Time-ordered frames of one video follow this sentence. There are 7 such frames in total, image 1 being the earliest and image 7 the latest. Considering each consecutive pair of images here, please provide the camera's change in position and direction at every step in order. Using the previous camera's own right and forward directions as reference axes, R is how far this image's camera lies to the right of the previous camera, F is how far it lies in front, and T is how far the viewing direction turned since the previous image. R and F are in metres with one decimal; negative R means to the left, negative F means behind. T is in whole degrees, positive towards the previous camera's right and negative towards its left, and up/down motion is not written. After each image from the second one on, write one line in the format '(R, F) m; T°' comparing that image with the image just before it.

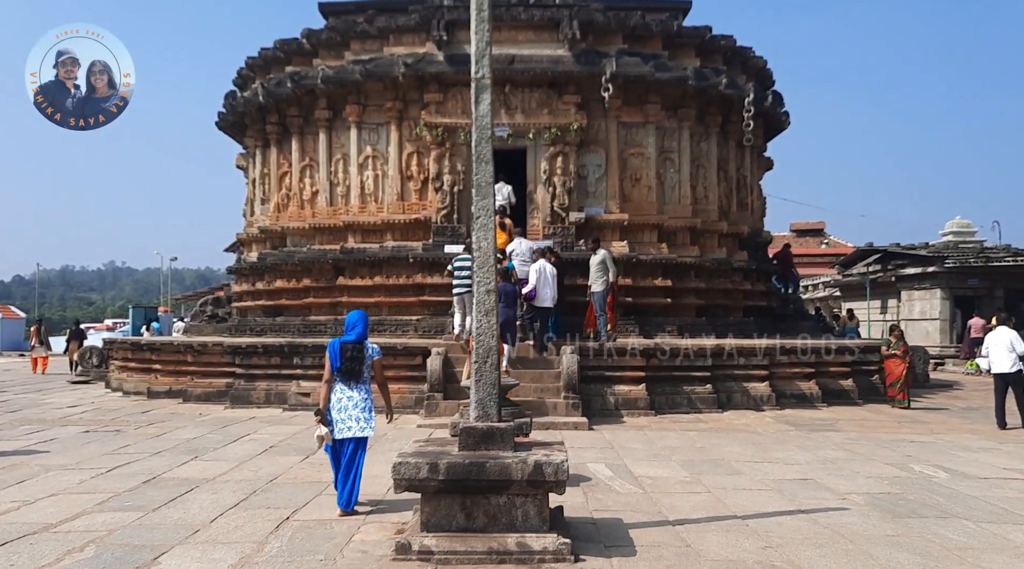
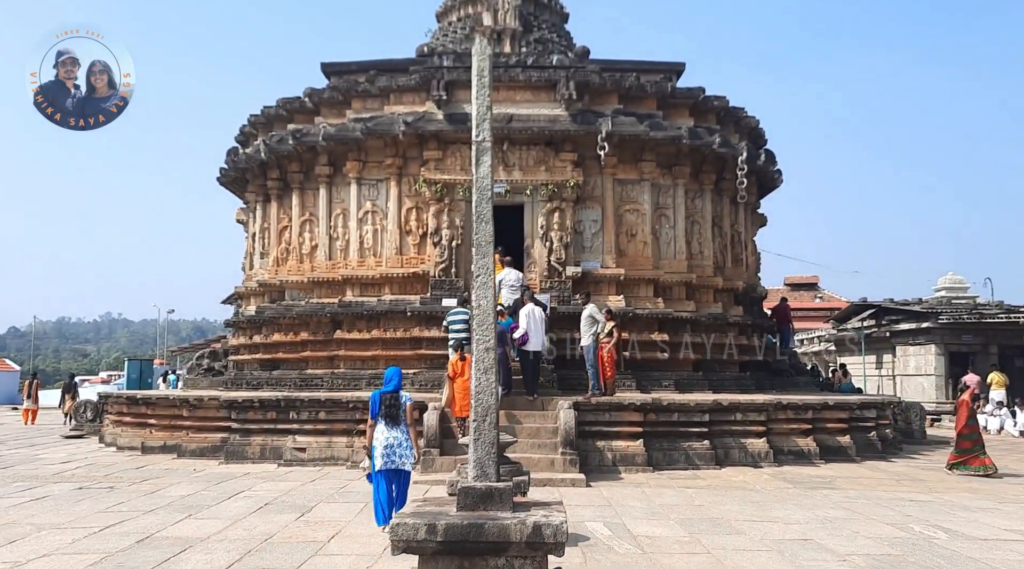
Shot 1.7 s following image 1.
(0.0, -0.1) m; 0°
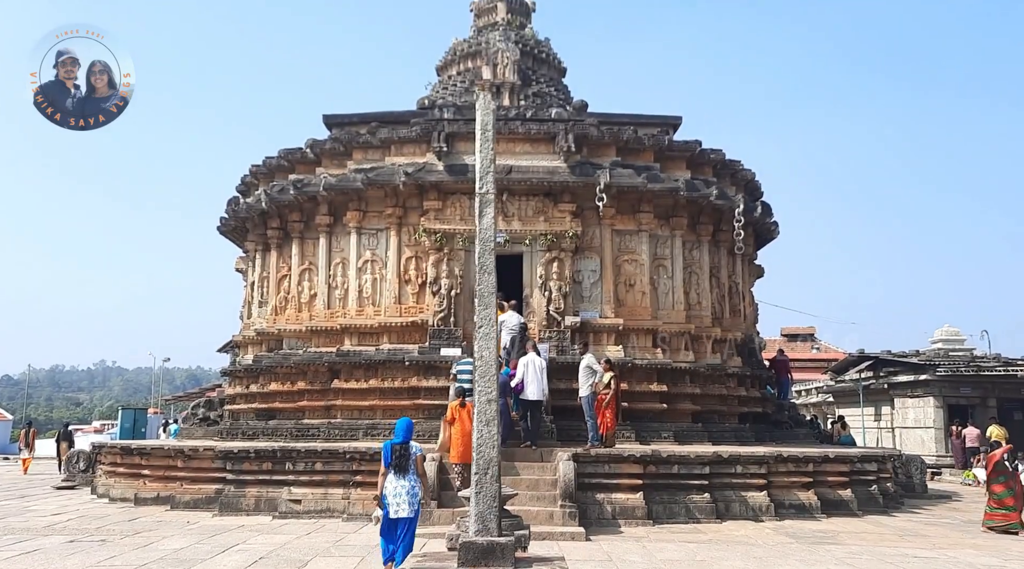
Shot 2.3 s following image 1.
(0.0, 0.0) m; 0°
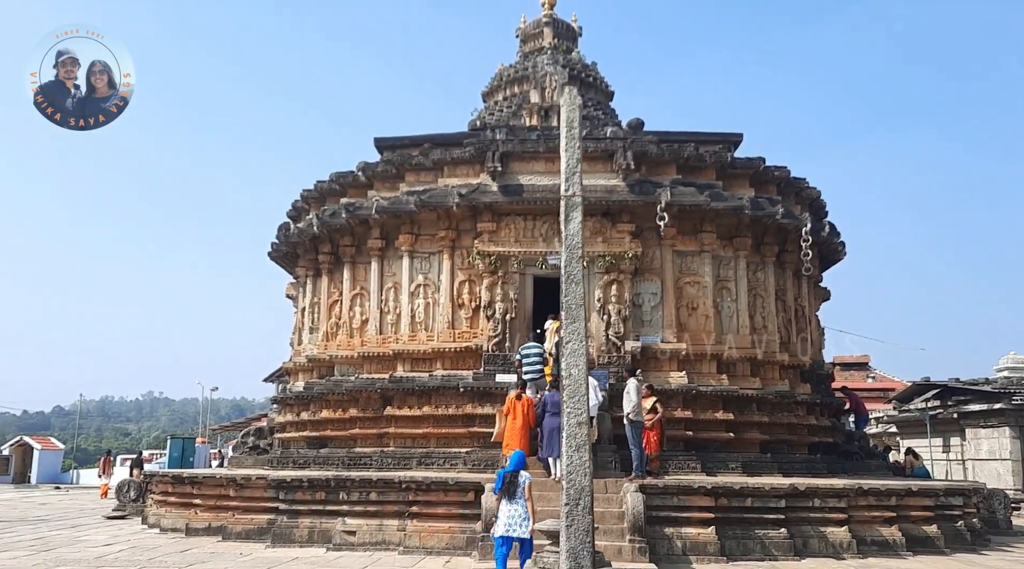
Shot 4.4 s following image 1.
(-0.3, +0.4) m; -3°
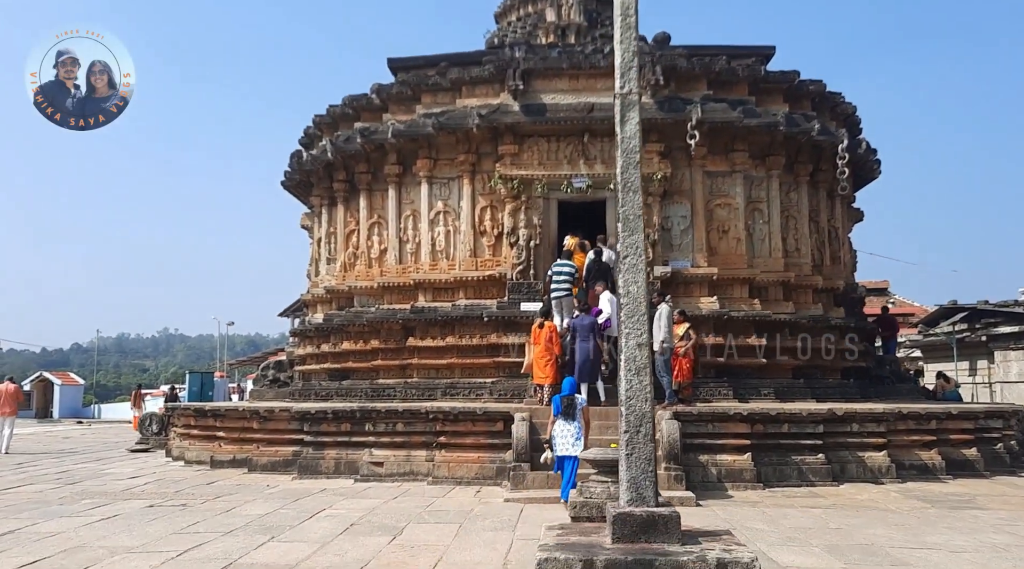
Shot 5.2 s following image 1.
(-0.2, +0.5) m; -1°
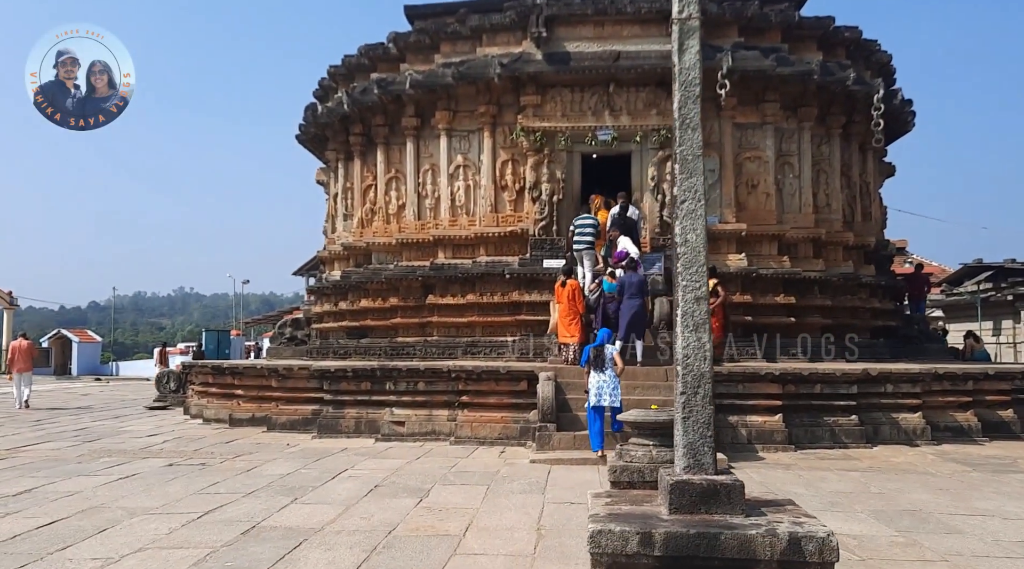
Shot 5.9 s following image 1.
(-0.2, +0.3) m; -1°
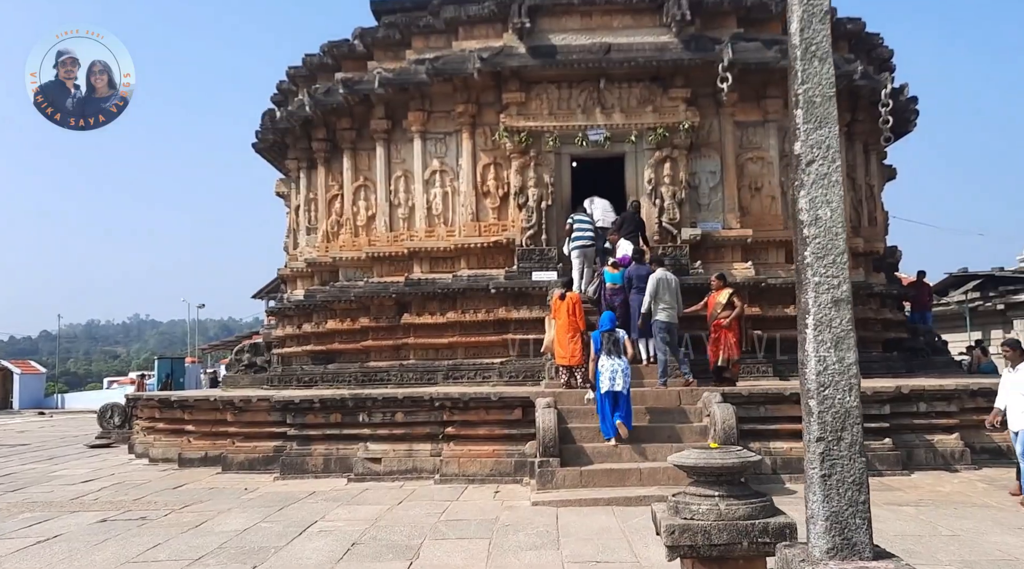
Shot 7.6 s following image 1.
(-0.3, +1.2) m; +3°
